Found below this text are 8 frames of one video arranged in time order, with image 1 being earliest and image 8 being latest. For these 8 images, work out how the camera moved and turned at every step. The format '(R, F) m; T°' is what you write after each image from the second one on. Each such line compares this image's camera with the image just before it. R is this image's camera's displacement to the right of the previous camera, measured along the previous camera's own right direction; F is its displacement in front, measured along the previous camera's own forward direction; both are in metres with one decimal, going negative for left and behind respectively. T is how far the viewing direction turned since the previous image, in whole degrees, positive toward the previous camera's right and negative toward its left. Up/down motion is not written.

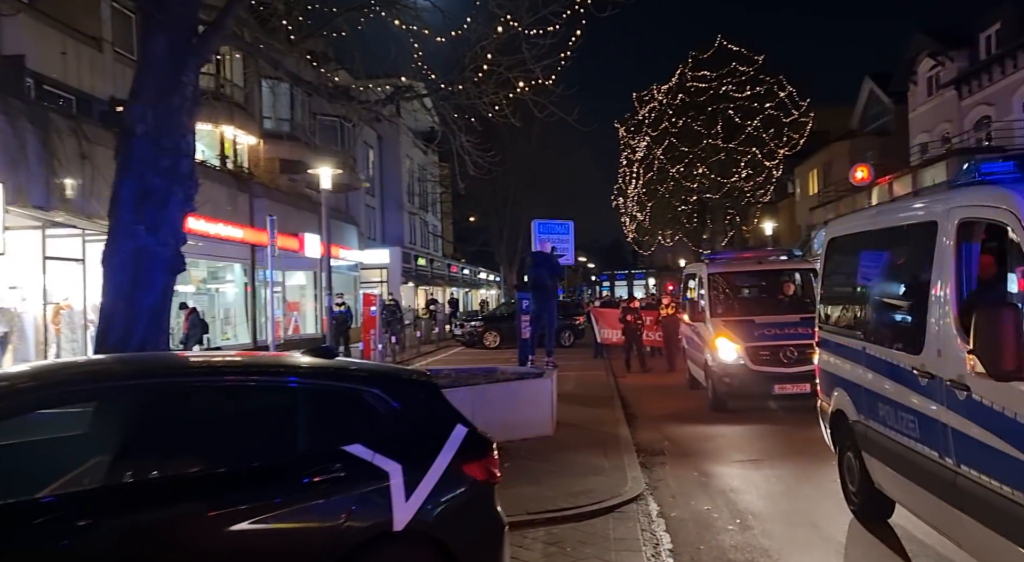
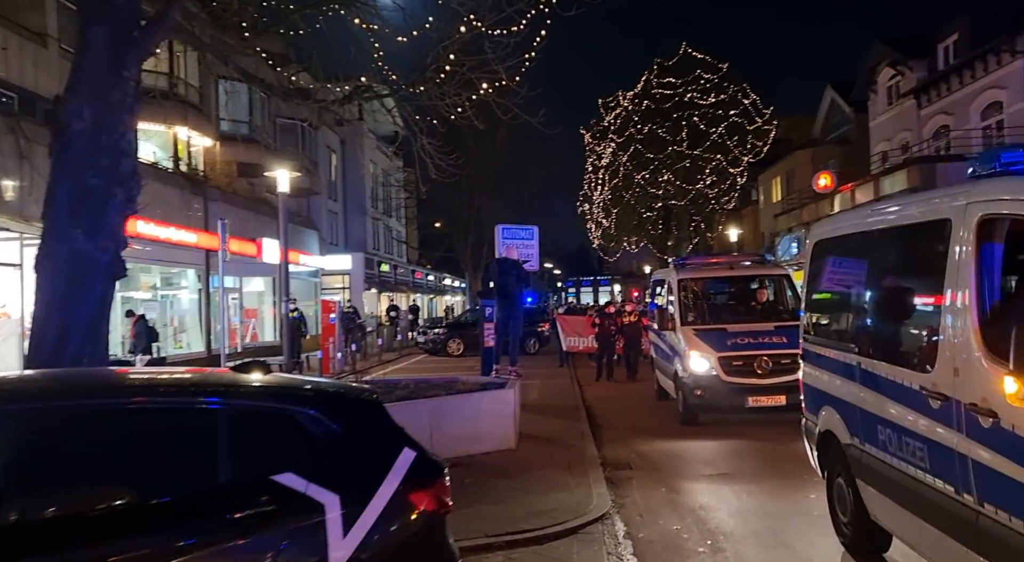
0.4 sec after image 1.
(+0.1, +0.4) m; +2°
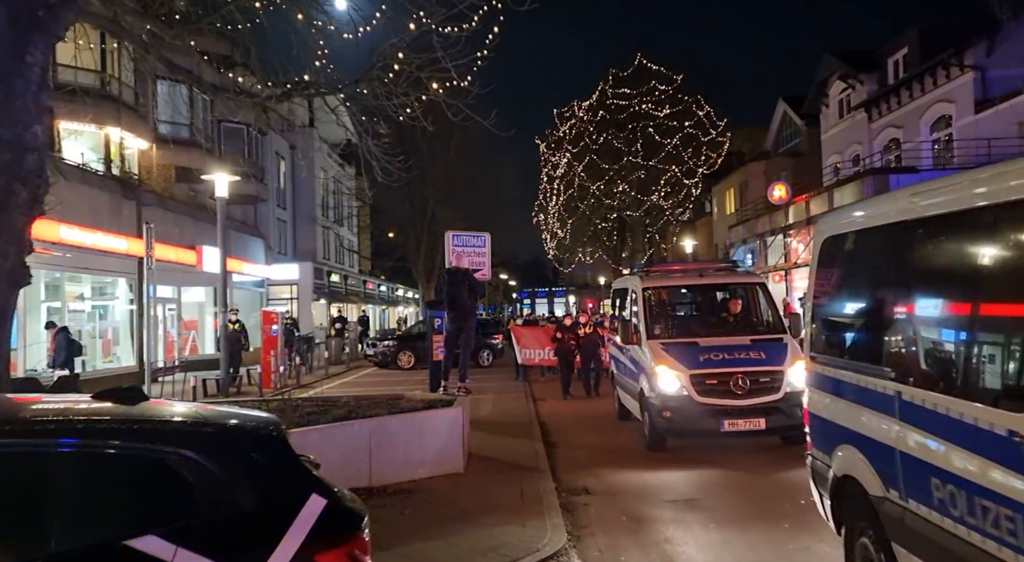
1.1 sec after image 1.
(+0.1, +0.8) m; +3°
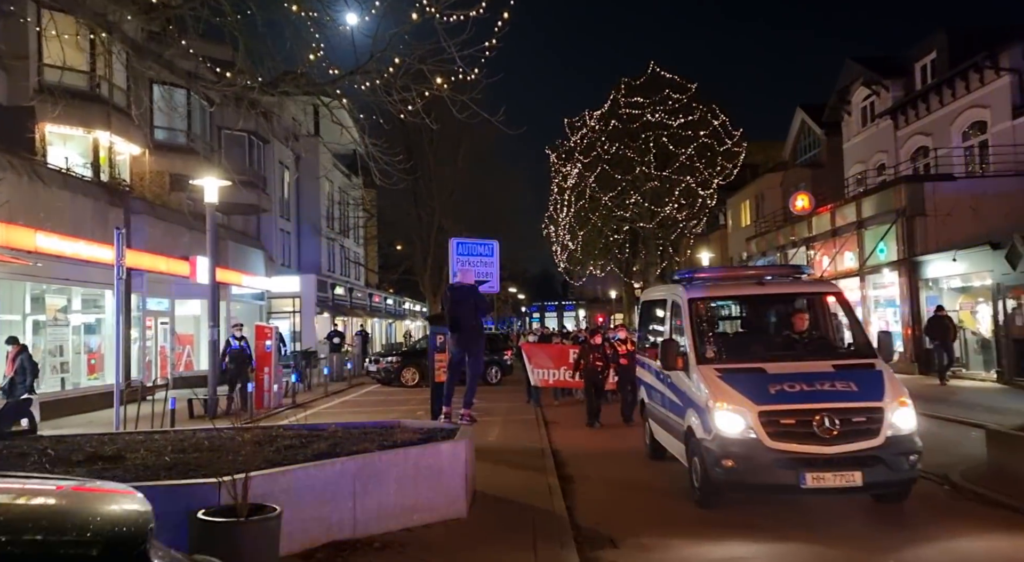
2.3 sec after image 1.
(0.0, +1.3) m; -1°
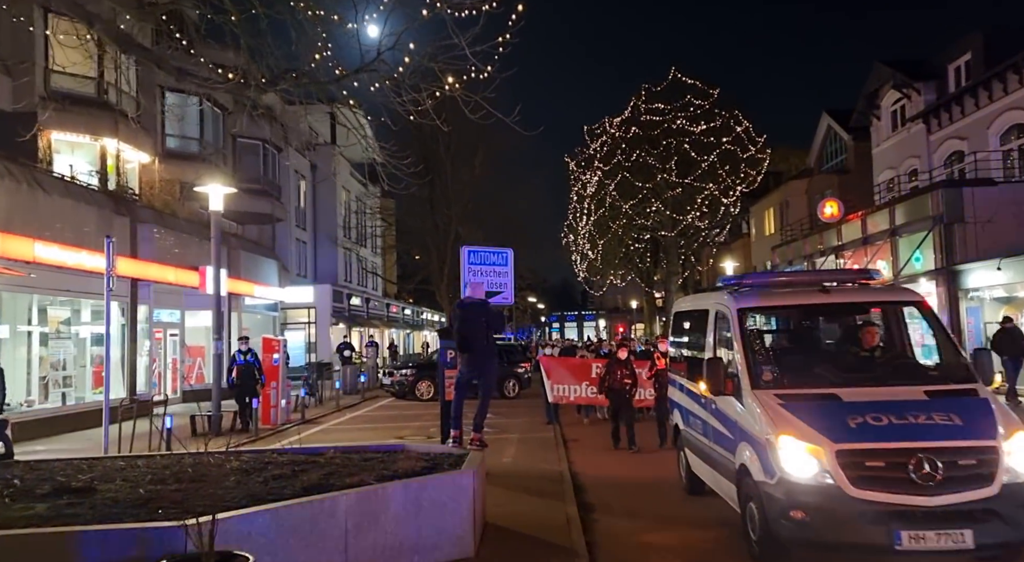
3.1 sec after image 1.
(+0.1, +0.8) m; -1°
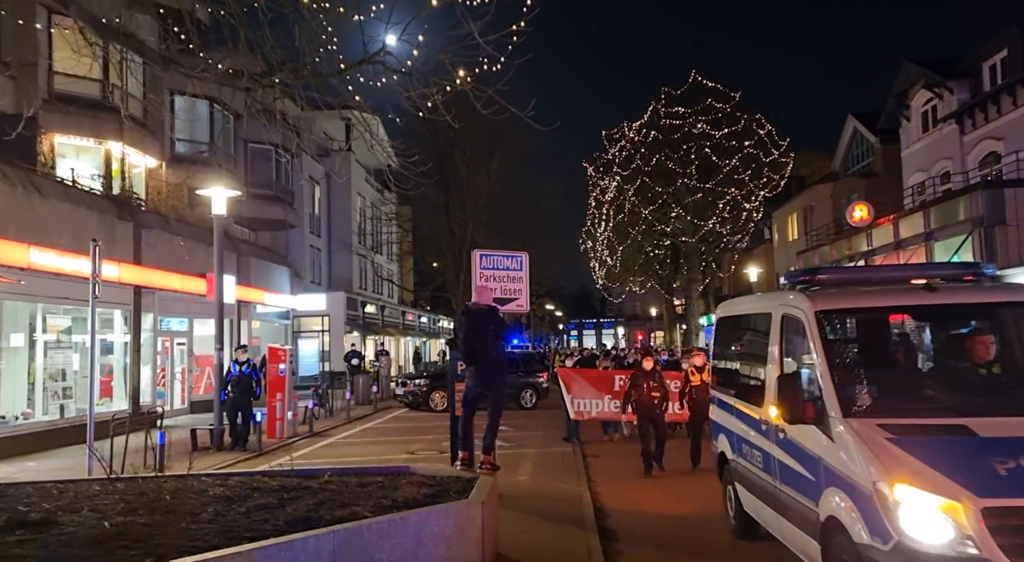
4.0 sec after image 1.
(0.0, +0.8) m; -1°
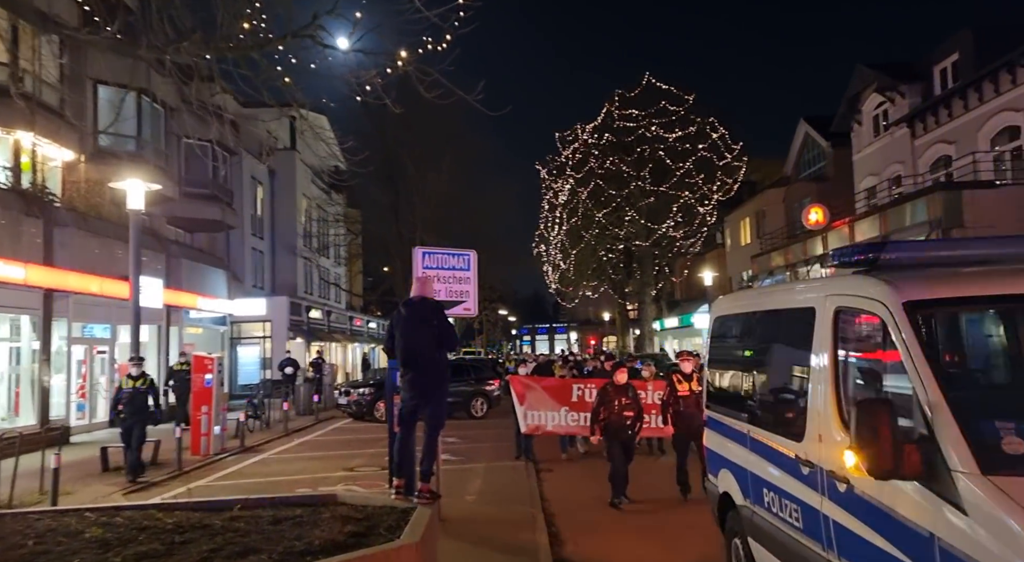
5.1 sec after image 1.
(+0.1, +1.1) m; +3°
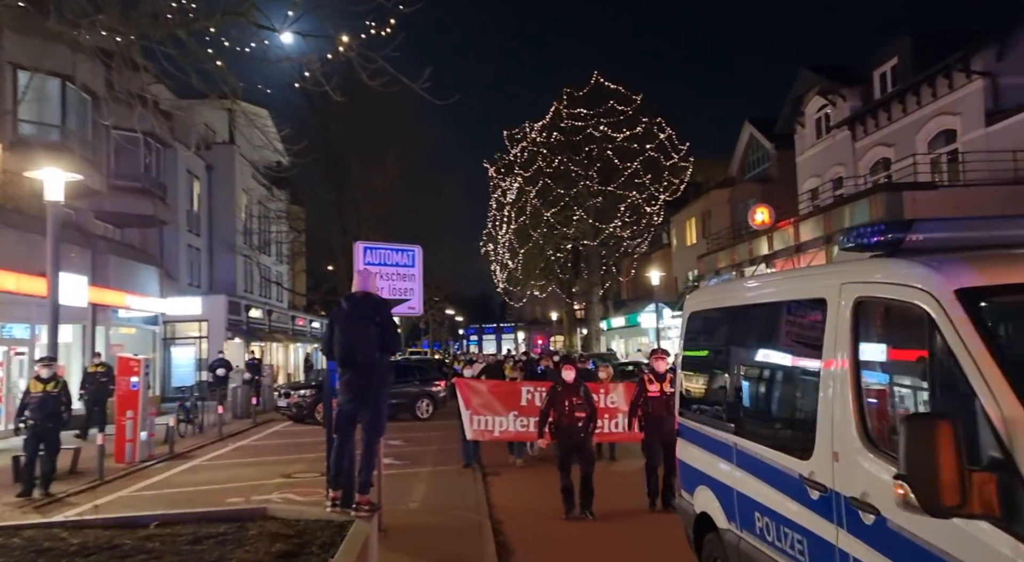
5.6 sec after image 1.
(0.0, +0.5) m; +4°
